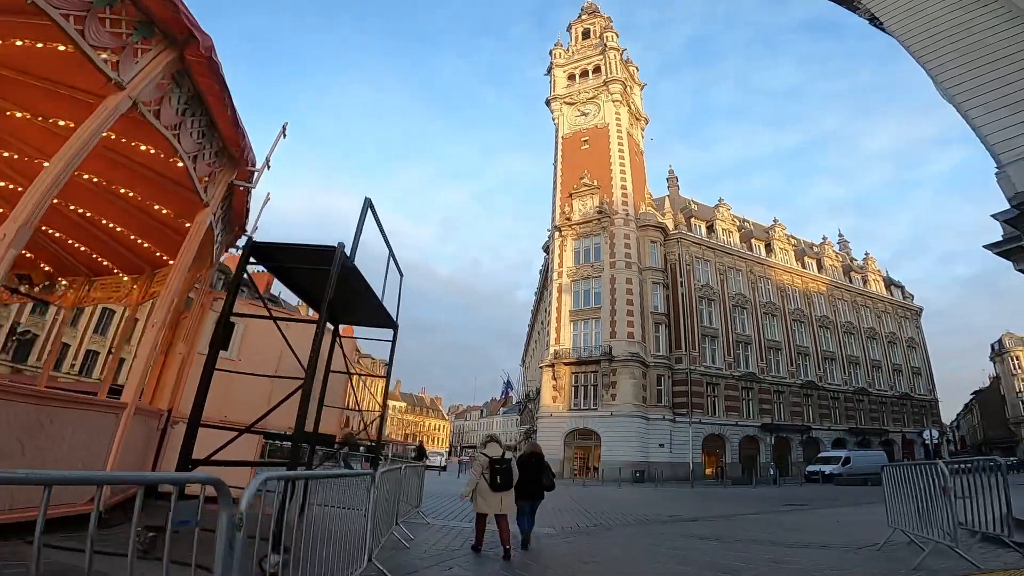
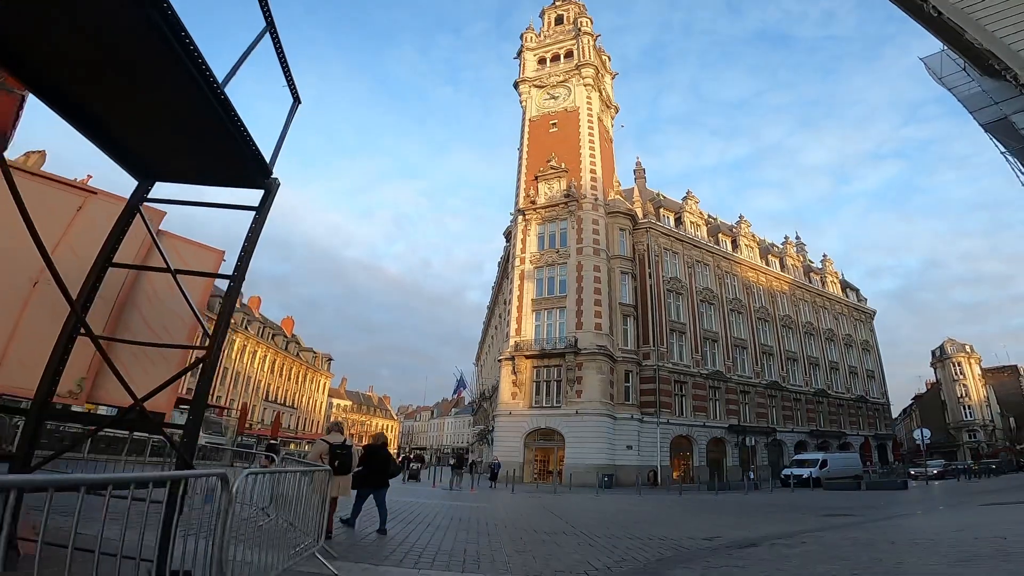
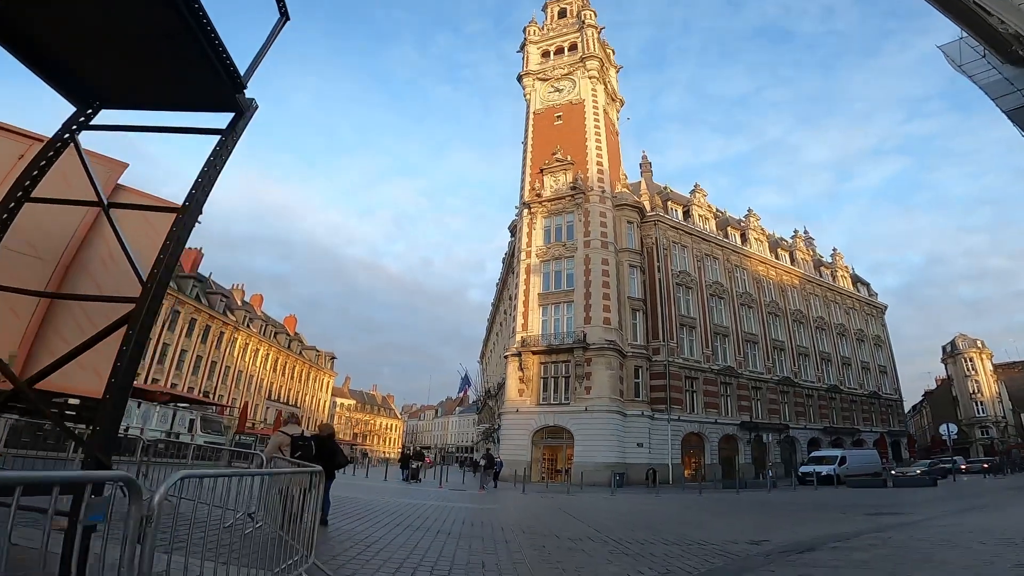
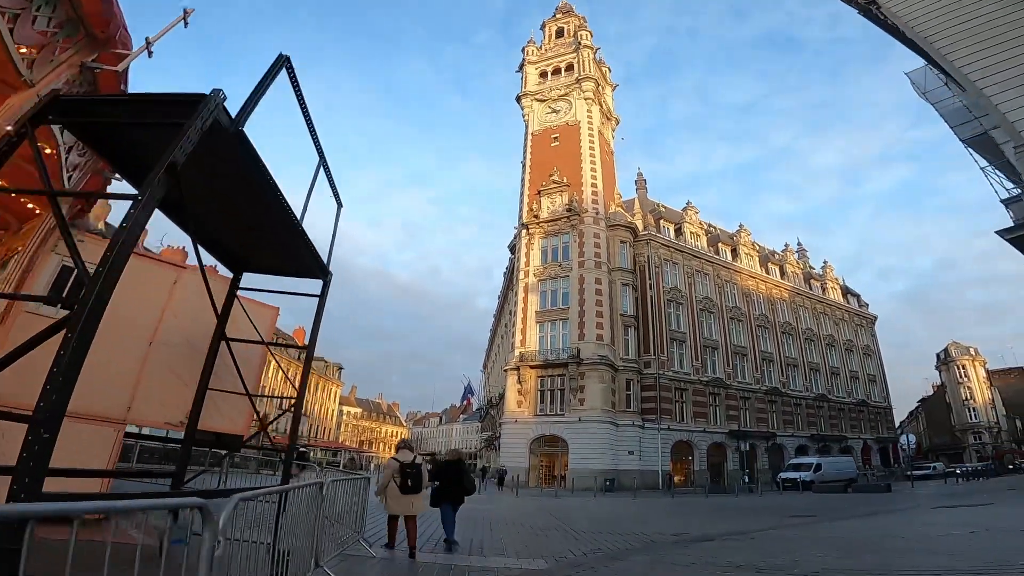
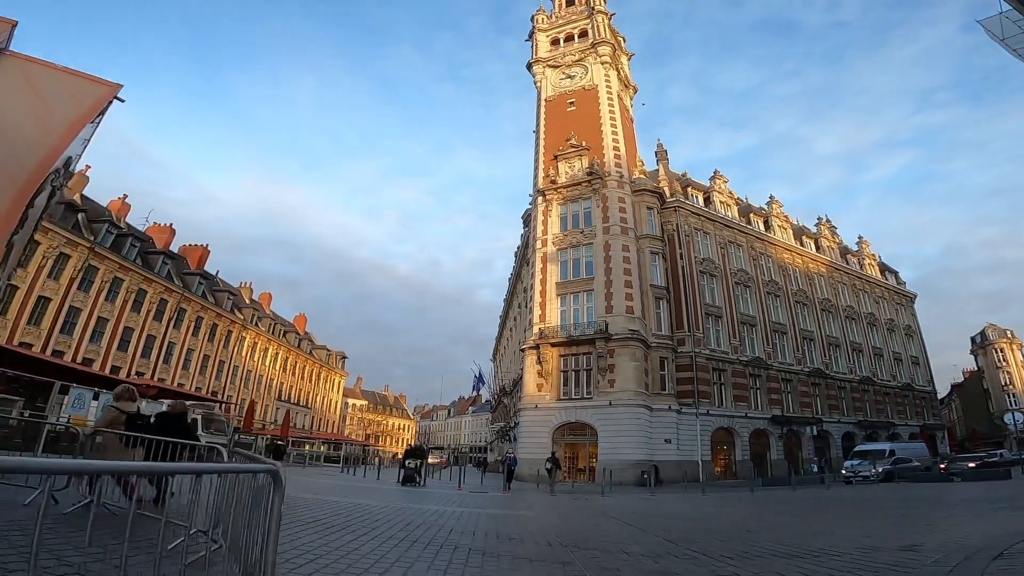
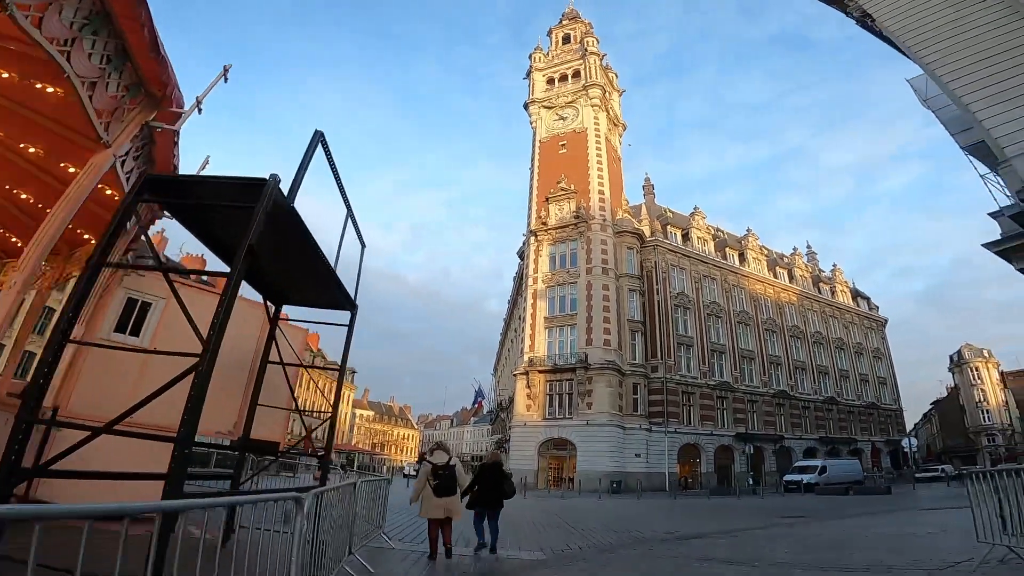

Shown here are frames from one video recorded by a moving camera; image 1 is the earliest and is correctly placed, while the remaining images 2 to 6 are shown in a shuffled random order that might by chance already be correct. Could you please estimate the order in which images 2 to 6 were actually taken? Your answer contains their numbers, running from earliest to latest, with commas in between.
6, 4, 2, 3, 5
